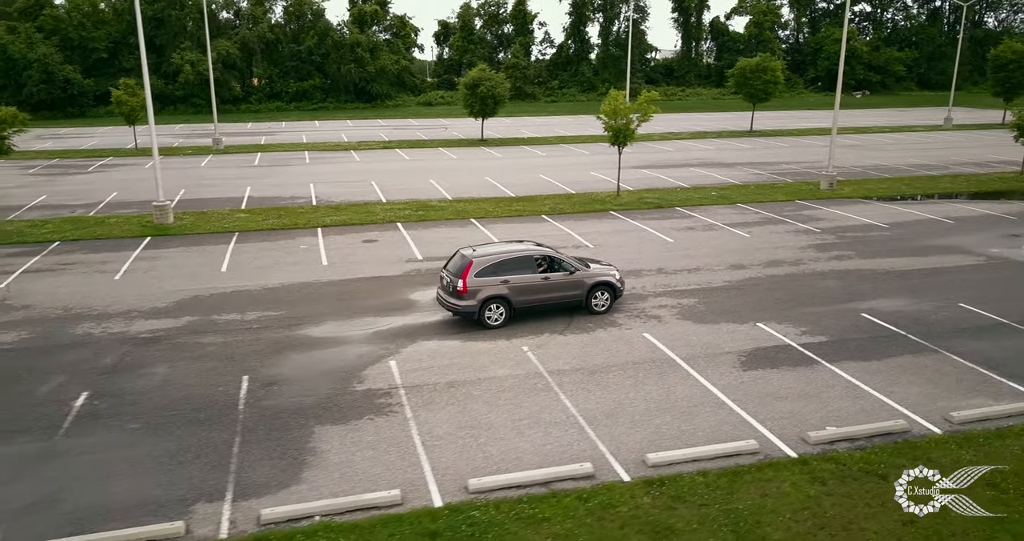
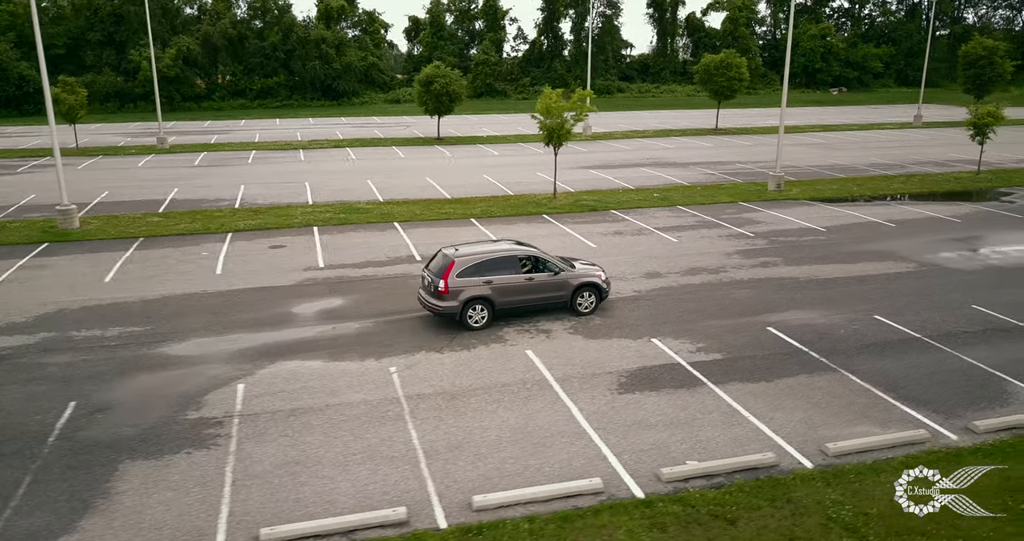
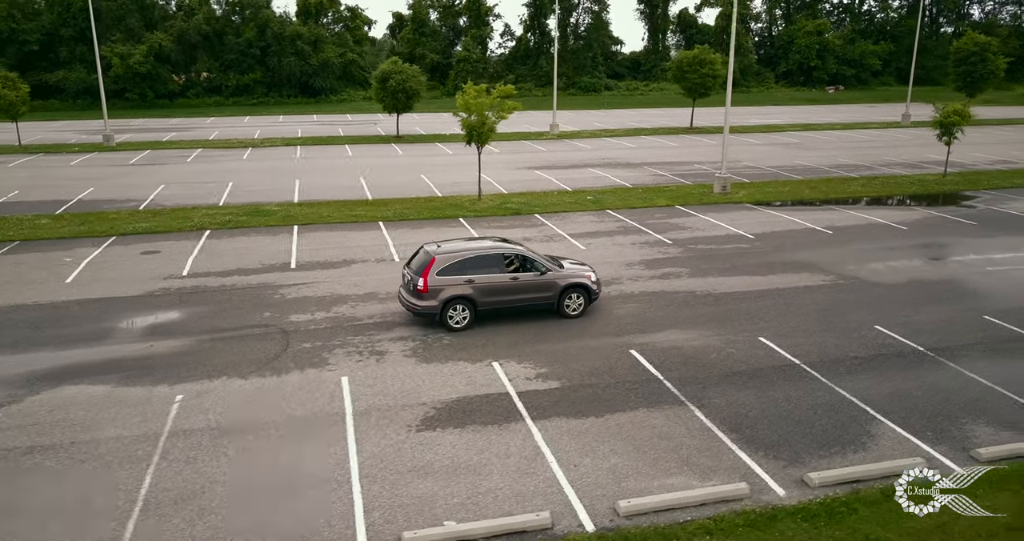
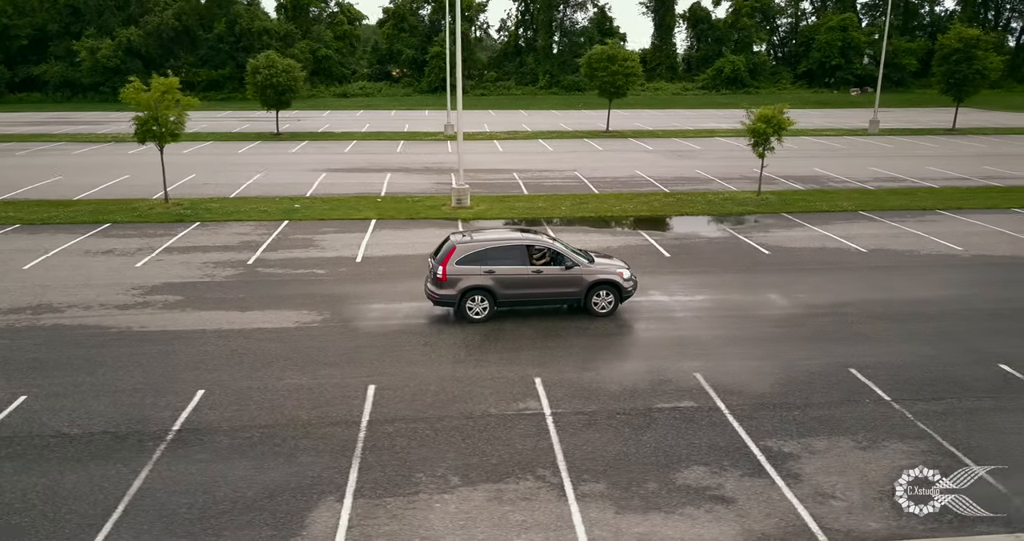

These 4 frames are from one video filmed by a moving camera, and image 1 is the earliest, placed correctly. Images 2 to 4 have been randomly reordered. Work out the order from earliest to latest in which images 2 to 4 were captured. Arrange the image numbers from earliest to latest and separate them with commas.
2, 3, 4
